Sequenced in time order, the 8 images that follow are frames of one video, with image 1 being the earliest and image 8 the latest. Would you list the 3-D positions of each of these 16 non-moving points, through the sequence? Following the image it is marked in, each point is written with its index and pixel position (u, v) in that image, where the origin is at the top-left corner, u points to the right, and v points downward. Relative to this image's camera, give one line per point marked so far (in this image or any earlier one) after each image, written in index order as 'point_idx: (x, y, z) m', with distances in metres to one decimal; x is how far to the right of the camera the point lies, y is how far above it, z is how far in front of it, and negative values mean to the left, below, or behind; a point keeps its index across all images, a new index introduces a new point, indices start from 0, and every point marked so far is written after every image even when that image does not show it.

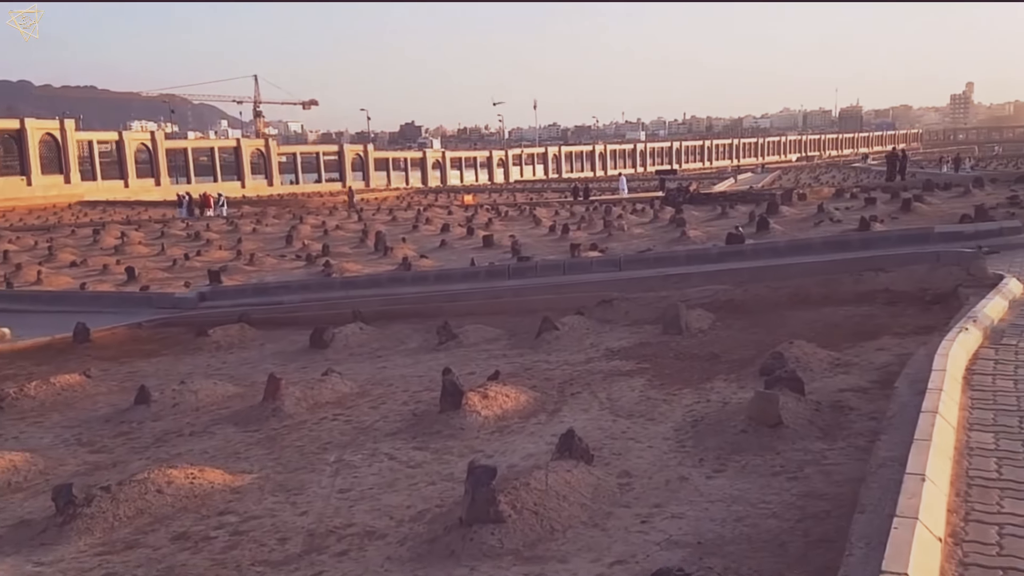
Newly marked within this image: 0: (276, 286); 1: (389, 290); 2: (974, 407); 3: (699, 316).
0: (-4.2, +0.1, +15.9) m
1: (-2.0, 0.0, +14.7) m
2: (+2.4, -0.6, +4.6) m
3: (+1.8, -0.3, +8.8) m
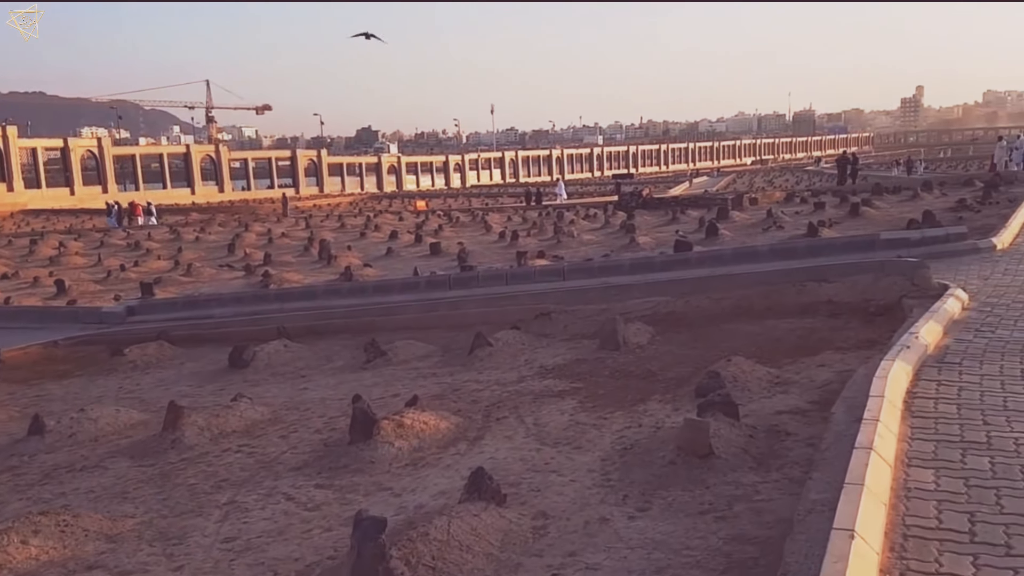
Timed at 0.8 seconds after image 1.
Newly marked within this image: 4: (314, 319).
0: (-5.2, -0.2, +15.2) m
1: (-3.0, -0.2, +14.2) m
2: (+1.9, -0.7, +4.3) m
3: (+1.2, -0.4, +8.4) m
4: (-2.4, -0.4, +10.8) m
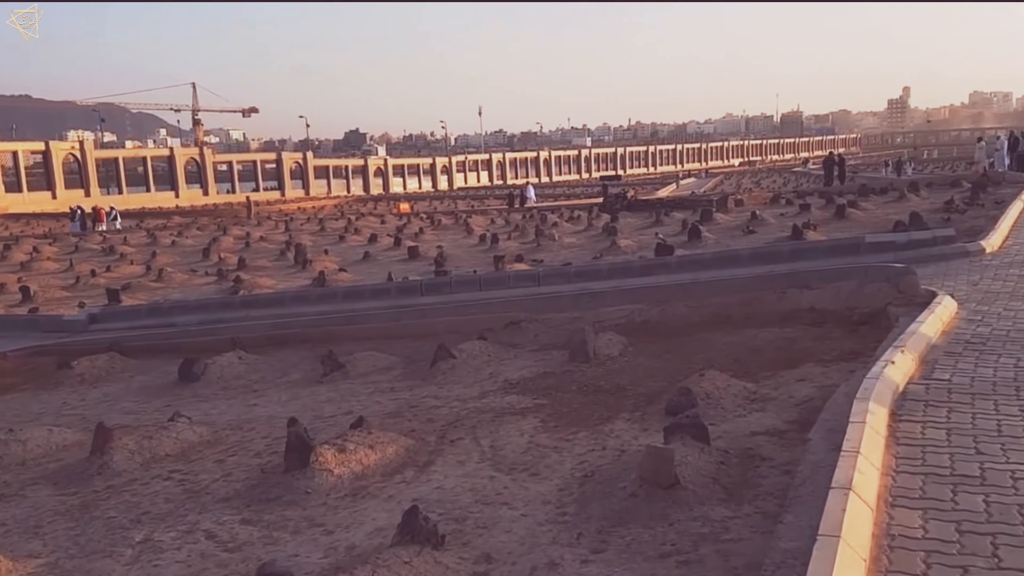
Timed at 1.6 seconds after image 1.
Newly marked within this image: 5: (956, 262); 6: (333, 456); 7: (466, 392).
0: (-5.6, -0.3, +14.6) m
1: (-3.3, -0.3, +13.6) m
2: (+1.7, -0.8, +3.8) m
3: (+0.8, -0.5, +8.0) m
4: (-2.8, -0.5, +10.3) m
5: (+5.5, +0.3, +11.0) m
6: (-1.1, -1.0, +5.3) m
7: (-0.4, -0.9, +7.3) m
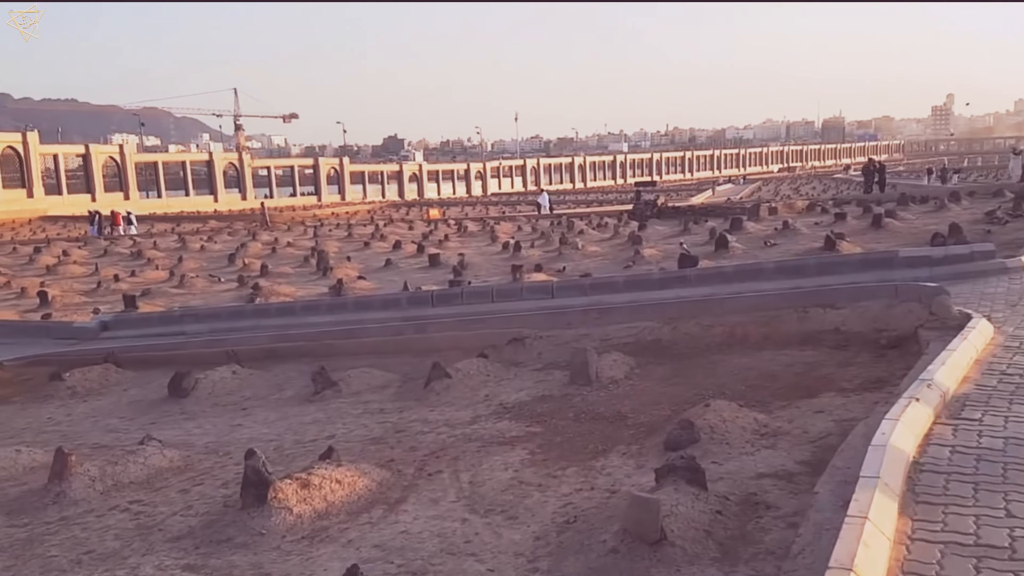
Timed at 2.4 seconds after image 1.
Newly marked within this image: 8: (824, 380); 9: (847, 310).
0: (-5.3, -0.4, +14.4) m
1: (-3.1, -0.5, +13.3) m
2: (+1.5, -0.9, +3.3) m
3: (+0.8, -0.6, +7.4) m
4: (-2.7, -0.6, +9.9) m
5: (+5.6, +0.1, +10.3) m
6: (-1.2, -1.1, +4.8) m
7: (-0.4, -1.0, +6.8) m
8: (+2.3, -0.7, +6.6) m
9: (+3.0, -0.2, +7.9) m
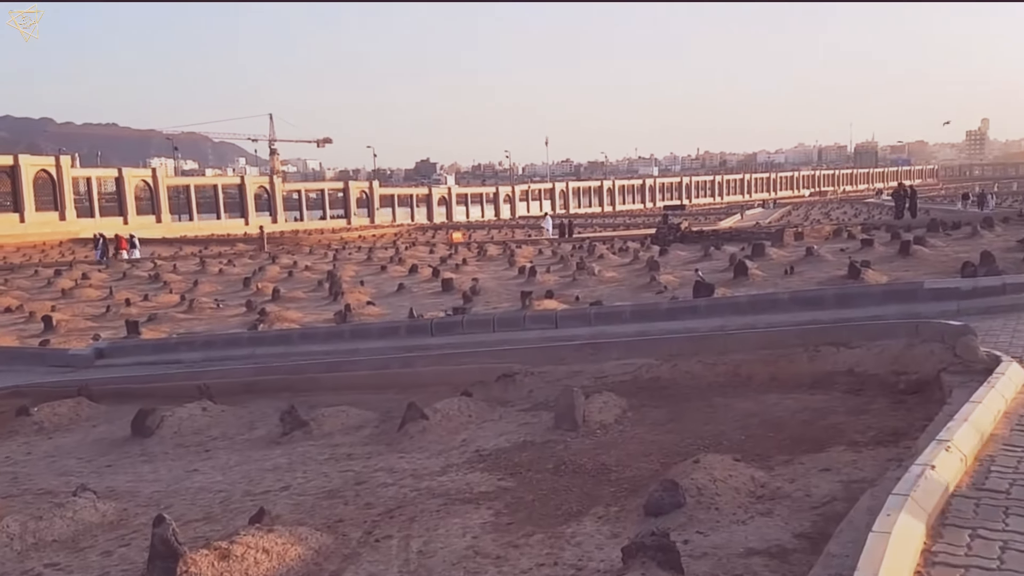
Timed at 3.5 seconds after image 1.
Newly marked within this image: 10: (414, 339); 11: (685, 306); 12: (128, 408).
0: (-5.2, -0.8, +13.9) m
1: (-3.1, -0.9, +12.8) m
2: (+1.2, -1.1, +2.6) m
3: (+0.7, -0.9, +6.8) m
4: (-2.7, -0.9, +9.3) m
5: (+5.5, -0.3, +9.5) m
6: (-1.4, -1.3, +4.2) m
7: (-0.6, -1.2, +6.2) m
8: (+2.1, -0.9, +5.9) m
9: (+2.8, -0.5, +7.2) m
10: (-1.3, -0.7, +12.2) m
11: (+2.2, -0.2, +11.2) m
12: (-4.0, -1.2, +9.3) m
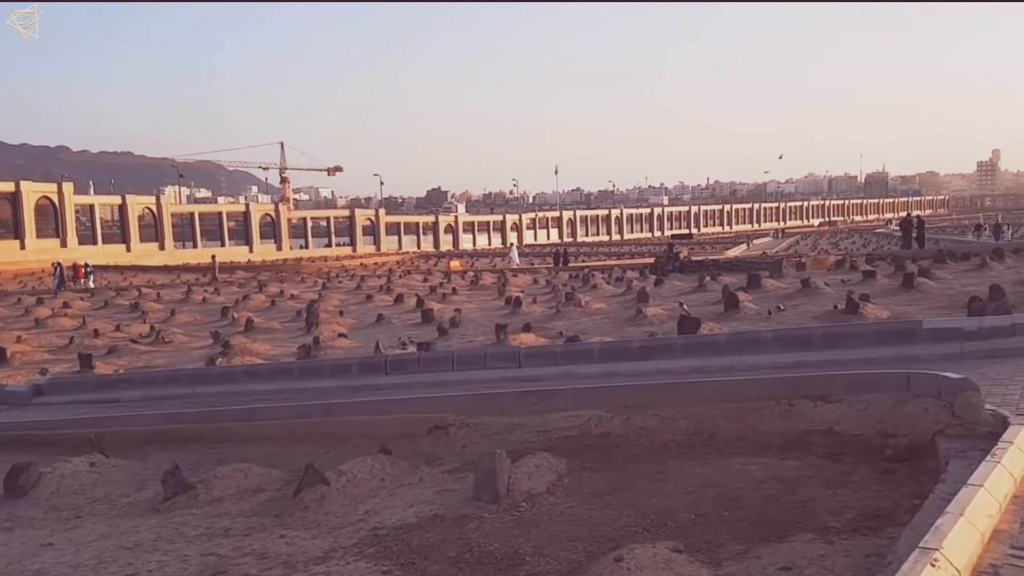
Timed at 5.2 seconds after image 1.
0: (-5.7, -1.3, +12.9) m
1: (-3.6, -1.3, +11.7) m
2: (+0.6, -1.2, +1.5) m
3: (+0.1, -1.2, +5.7) m
4: (-3.3, -1.3, +8.3) m
5: (+5.0, -0.6, +8.4) m
6: (-2.0, -1.5, +3.1) m
7: (-1.2, -1.5, +5.1) m
8: (+1.6, -1.2, +4.8) m
9: (+2.3, -0.8, +6.1) m
10: (-1.8, -1.1, +11.2) m
11: (+1.7, -0.7, +10.1) m
12: (-4.6, -1.6, +8.2) m
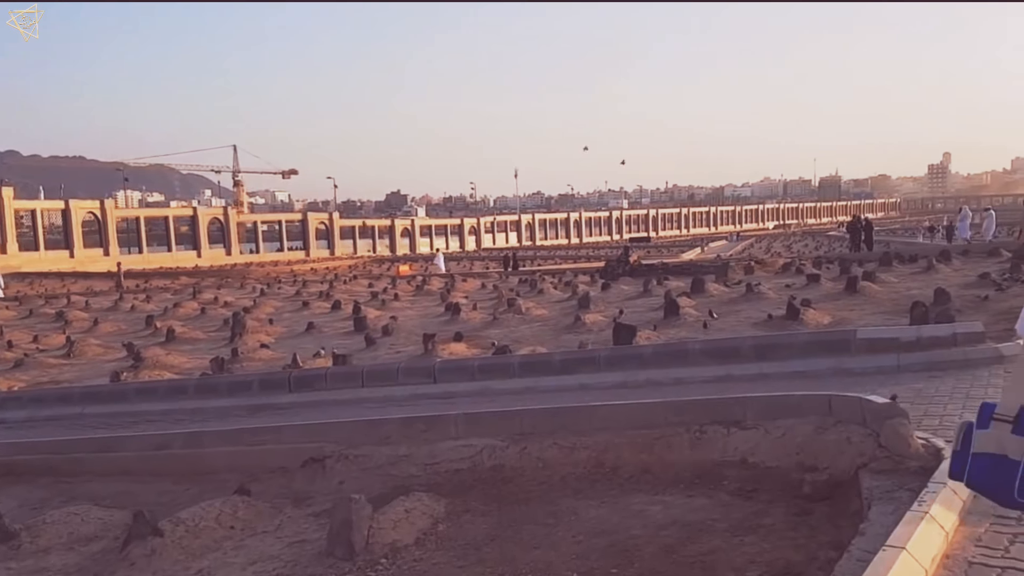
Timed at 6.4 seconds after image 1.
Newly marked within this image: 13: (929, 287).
0: (-6.8, -1.4, +11.8) m
1: (-4.6, -1.5, +10.7) m
2: (0.0, -1.3, +0.7) m
3: (-0.6, -1.2, +4.9) m
4: (-4.1, -1.4, +7.3) m
5: (+4.1, -0.7, +7.8) m
6: (-2.6, -1.6, +2.2) m
7: (-1.9, -1.6, +4.2) m
8: (+0.9, -1.3, +4.0) m
9: (+1.5, -0.9, +5.4) m
10: (-2.8, -1.3, +10.3) m
11: (+0.7, -0.7, +9.4) m
12: (-5.4, -1.7, +7.2) m
13: (+7.9, 0.0, +16.8) m
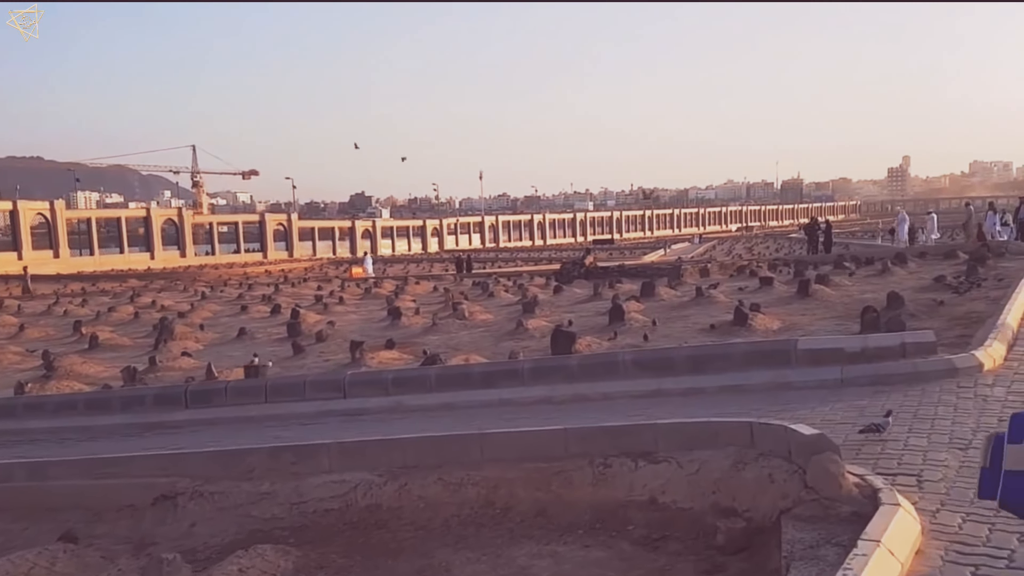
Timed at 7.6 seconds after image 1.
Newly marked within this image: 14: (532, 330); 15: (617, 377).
0: (-7.7, -1.5, +10.7) m
1: (-5.4, -1.5, +9.7) m
2: (-0.4, -1.3, -0.1) m
3: (-1.3, -1.3, +4.0) m
4: (-4.9, -1.4, +6.3) m
5: (+3.4, -0.7, +7.1) m
6: (-3.2, -1.6, +1.3) m
7: (-2.5, -1.6, +3.3) m
8: (+0.3, -1.3, +3.2) m
9: (+0.9, -0.9, +4.6) m
10: (-3.7, -1.3, +9.3) m
11: (-0.1, -0.8, +8.6) m
12: (-6.1, -1.8, +6.2) m
13: (+6.8, 0.0, +16.2) m
14: (+0.3, -0.7, +15.1) m
15: (+1.0, -0.8, +8.1) m
